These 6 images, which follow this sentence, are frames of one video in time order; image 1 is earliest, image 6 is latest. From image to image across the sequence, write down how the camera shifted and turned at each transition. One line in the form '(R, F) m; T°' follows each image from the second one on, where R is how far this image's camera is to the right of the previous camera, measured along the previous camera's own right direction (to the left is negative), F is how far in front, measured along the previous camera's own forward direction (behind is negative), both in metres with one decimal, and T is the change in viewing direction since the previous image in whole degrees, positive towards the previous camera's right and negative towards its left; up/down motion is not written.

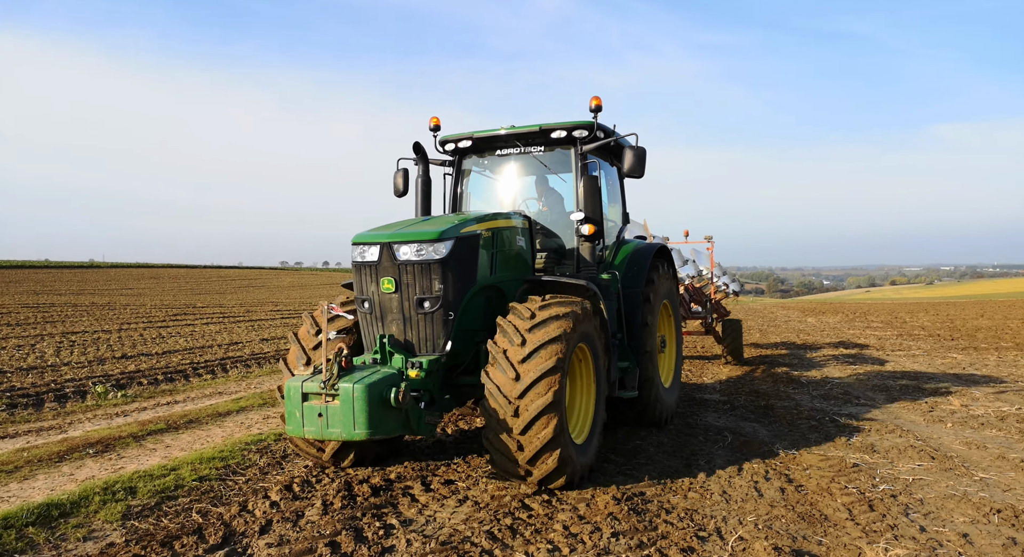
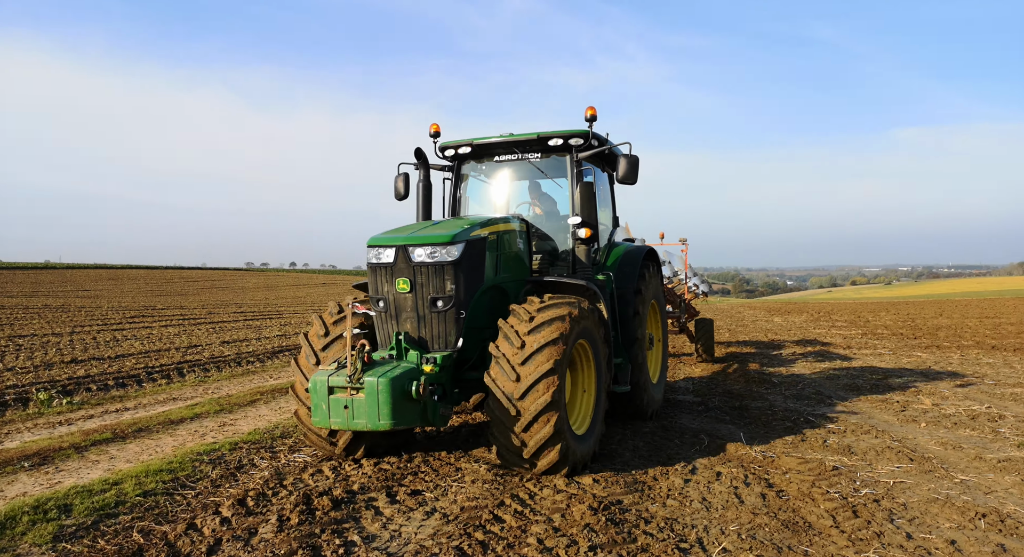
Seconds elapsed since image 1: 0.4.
(0.0, +0.2) m; +3°
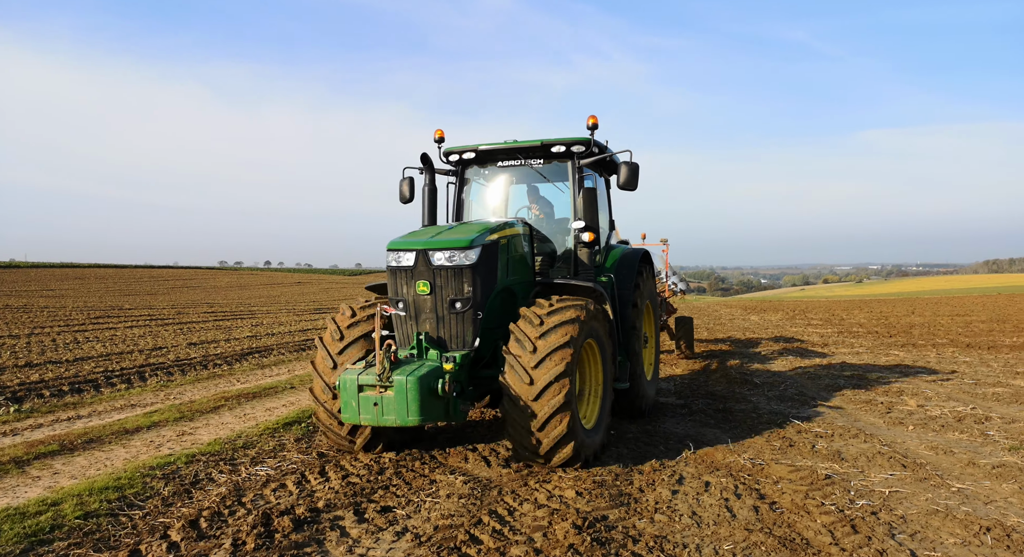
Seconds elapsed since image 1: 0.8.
(0.0, +0.3) m; +2°
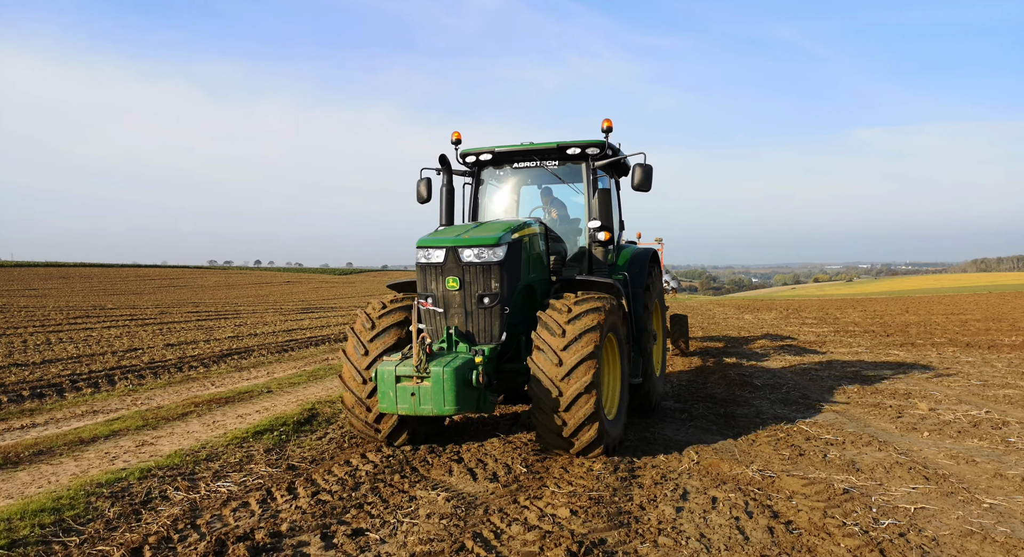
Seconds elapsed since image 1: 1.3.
(0.0, +0.4) m; +1°
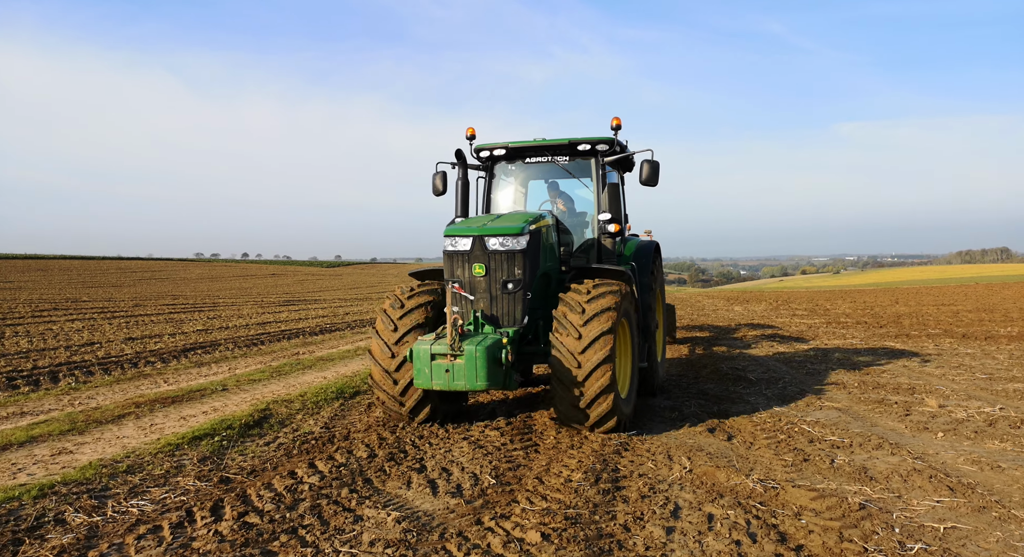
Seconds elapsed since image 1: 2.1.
(+0.1, +0.6) m; +1°
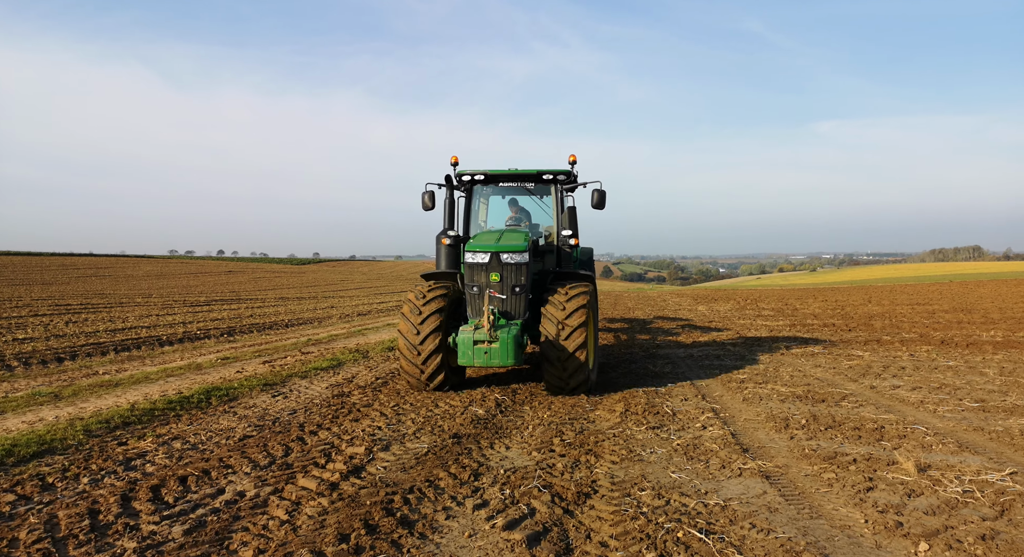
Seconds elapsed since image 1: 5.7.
(+1.4, +2.3) m; +2°
